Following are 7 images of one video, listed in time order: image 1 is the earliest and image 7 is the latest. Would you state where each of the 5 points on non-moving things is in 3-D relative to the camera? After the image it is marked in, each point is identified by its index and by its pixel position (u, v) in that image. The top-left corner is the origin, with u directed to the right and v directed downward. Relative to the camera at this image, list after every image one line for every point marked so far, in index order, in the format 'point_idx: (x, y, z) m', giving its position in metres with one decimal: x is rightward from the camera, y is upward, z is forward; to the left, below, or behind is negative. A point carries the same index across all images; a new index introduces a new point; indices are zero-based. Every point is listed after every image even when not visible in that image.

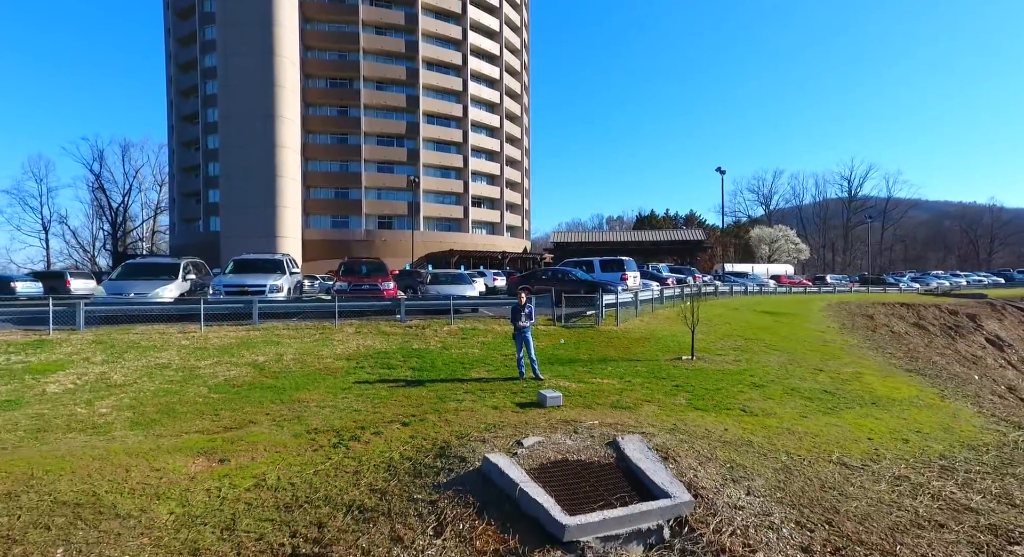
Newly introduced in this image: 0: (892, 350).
0: (+8.6, -1.6, +13.3) m
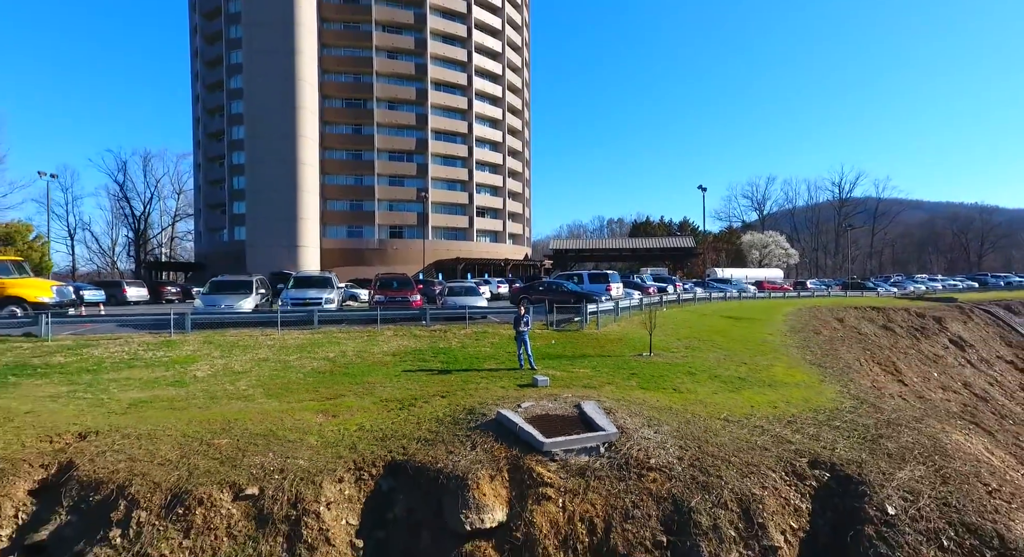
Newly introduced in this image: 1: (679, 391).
0: (+8.6, -2.0, +16.5) m
1: (+3.0, -2.0, +10.4) m
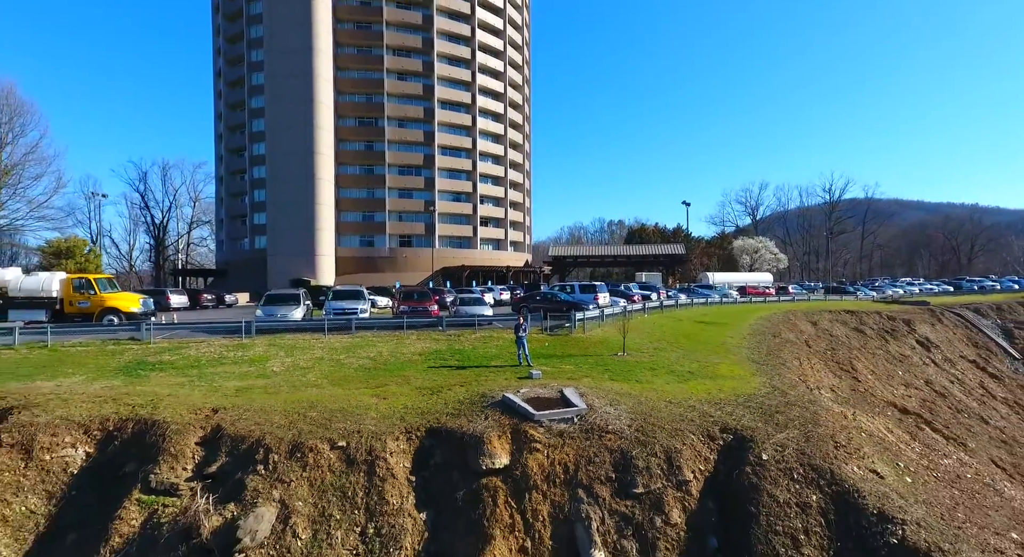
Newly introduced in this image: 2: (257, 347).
0: (+8.7, -2.4, +19.8) m
1: (+3.0, -2.4, +13.7) m
2: (-6.9, -1.8, +15.9) m
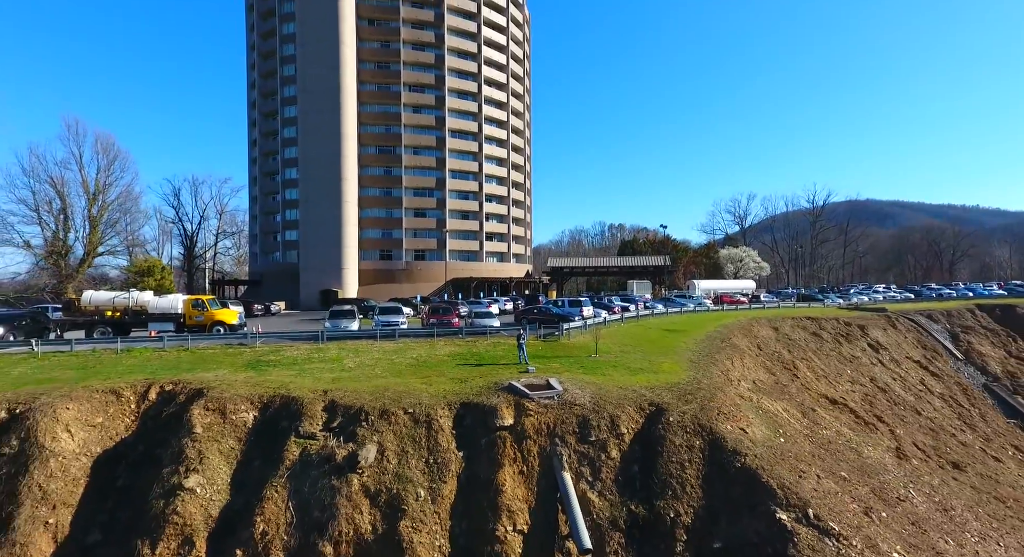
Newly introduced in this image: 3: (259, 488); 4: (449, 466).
0: (+8.8, -3.2, +25.9) m
1: (+3.1, -3.2, +19.8) m
2: (-6.8, -2.7, +22.0) m
3: (-6.1, -5.1, +14.1) m
4: (-1.6, -4.8, +14.8) m
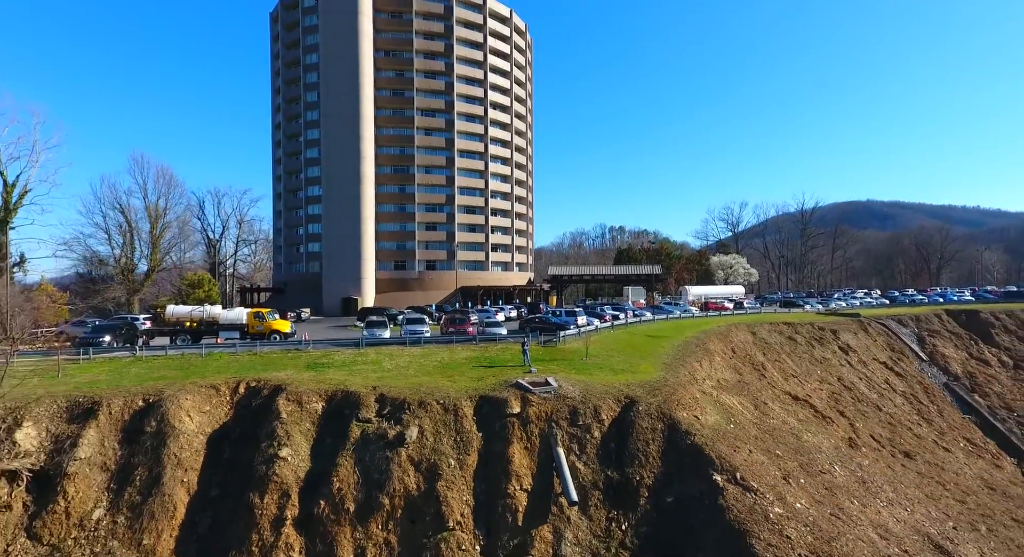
0: (+9.1, -4.0, +30.8) m
1: (+3.3, -4.0, +24.8) m
2: (-6.5, -3.5, +27.0) m
3: (-5.9, -5.9, +19.0) m
4: (-1.4, -5.6, +19.8) m
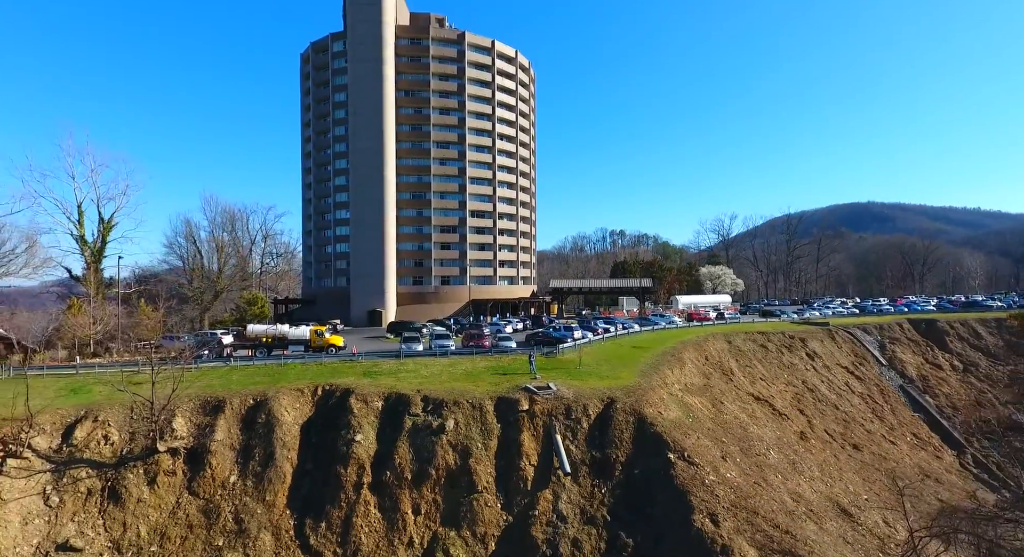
0: (+9.6, -5.5, +38.0) m
1: (+3.9, -5.5, +31.9) m
2: (-6.0, -5.0, +34.2) m
3: (-5.4, -7.3, +26.2) m
4: (-0.9, -7.1, +27.0) m
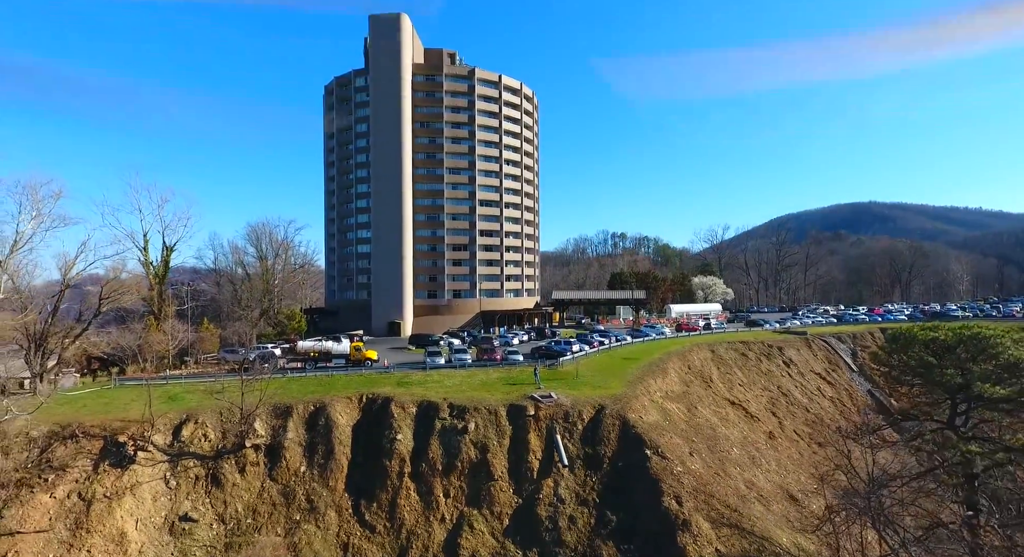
0: (+10.2, -7.3, +44.5) m
1: (+4.4, -7.3, +38.5) m
2: (-5.5, -6.7, +40.8) m
3: (-4.9, -9.1, +32.9) m
4: (-0.4, -8.8, +33.6) m
